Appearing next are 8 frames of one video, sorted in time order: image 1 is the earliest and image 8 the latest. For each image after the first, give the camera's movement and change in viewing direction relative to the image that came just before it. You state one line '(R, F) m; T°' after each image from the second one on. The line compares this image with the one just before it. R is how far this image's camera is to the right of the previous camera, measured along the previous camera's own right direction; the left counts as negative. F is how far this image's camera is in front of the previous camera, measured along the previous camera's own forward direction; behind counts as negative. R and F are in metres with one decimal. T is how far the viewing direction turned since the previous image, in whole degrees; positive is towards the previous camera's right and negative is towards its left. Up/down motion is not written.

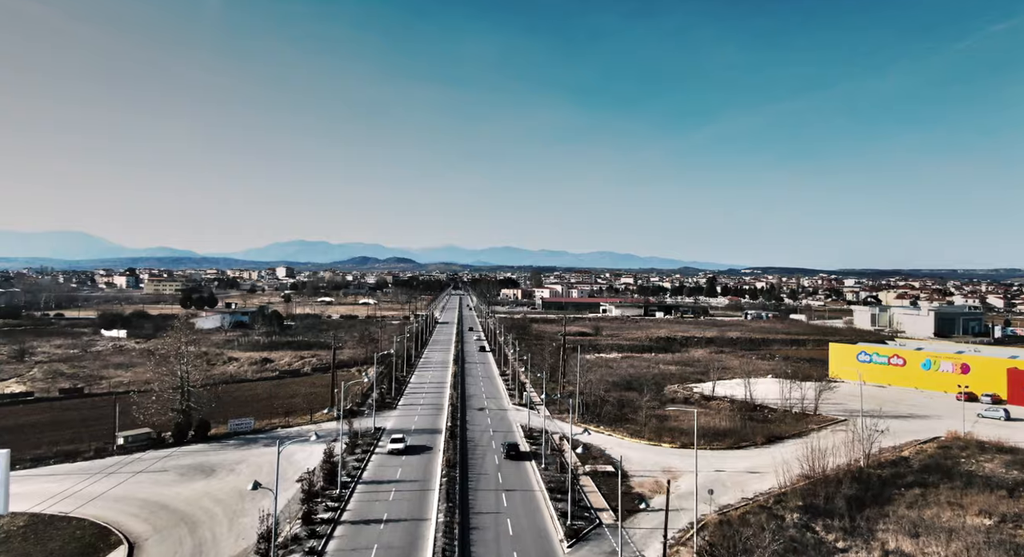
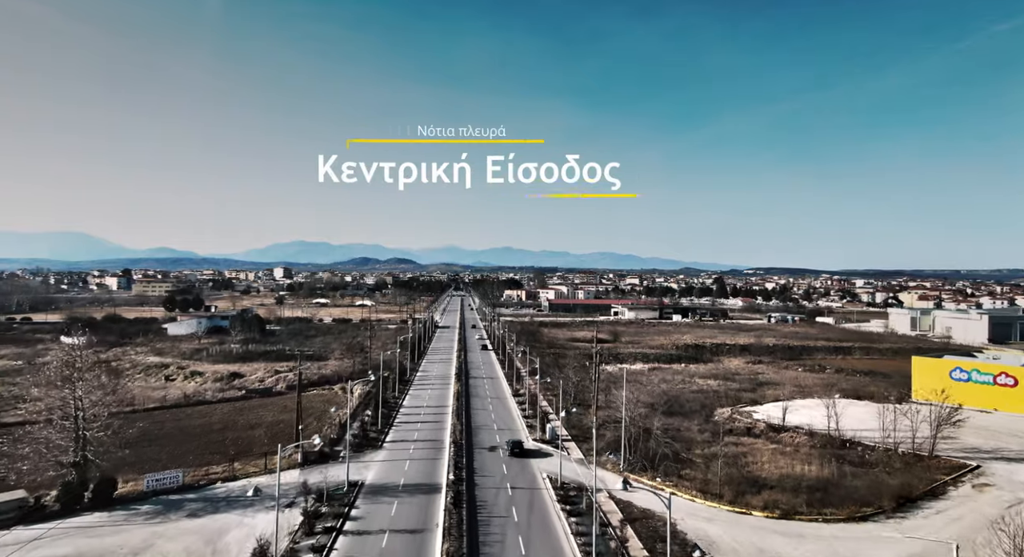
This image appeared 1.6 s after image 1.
(-1.0, +10.1) m; 0°
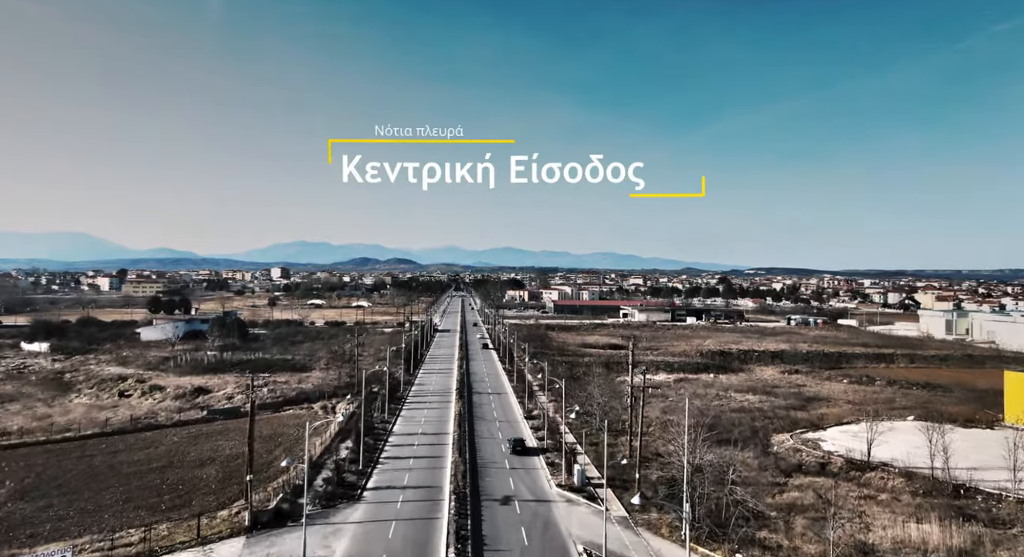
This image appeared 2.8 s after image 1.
(-0.7, +7.9) m; 0°
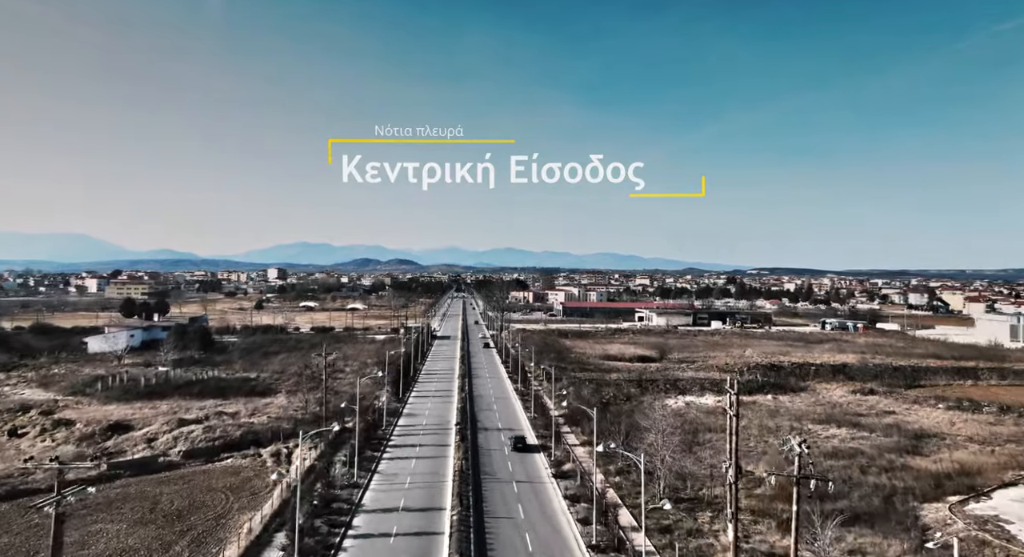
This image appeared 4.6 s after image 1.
(-0.9, +11.9) m; 0°
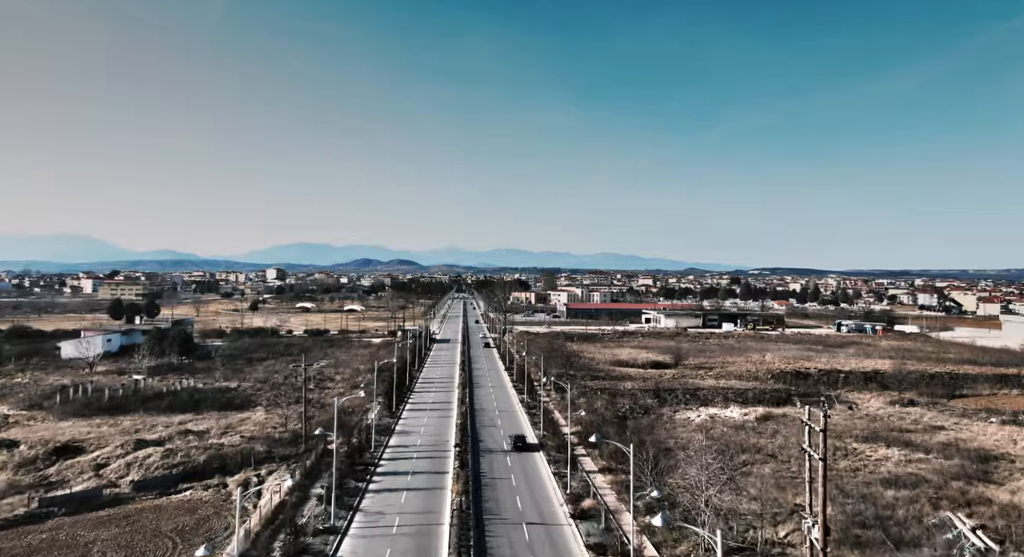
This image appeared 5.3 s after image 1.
(-0.3, +4.8) m; 0°
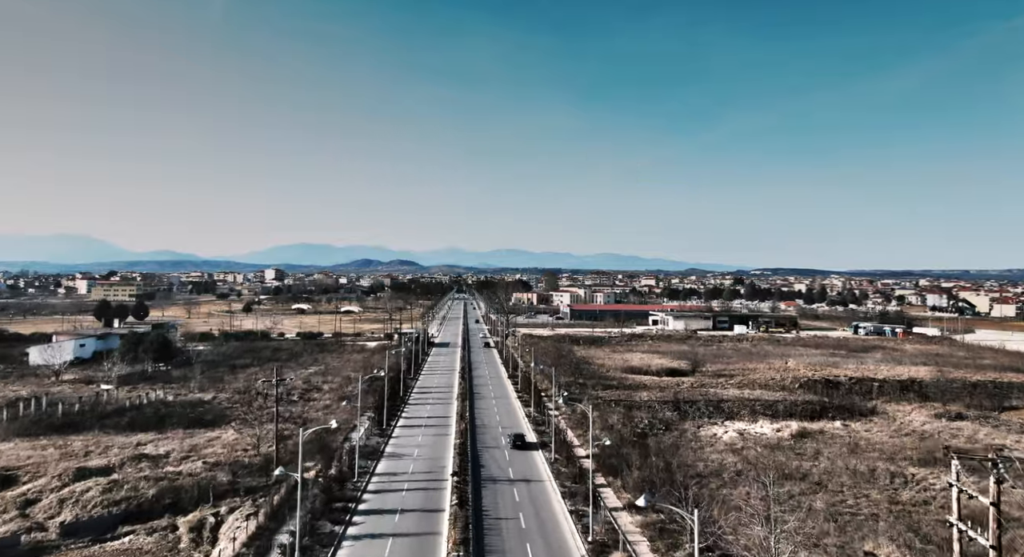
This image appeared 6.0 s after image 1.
(-0.3, +4.8) m; 0°
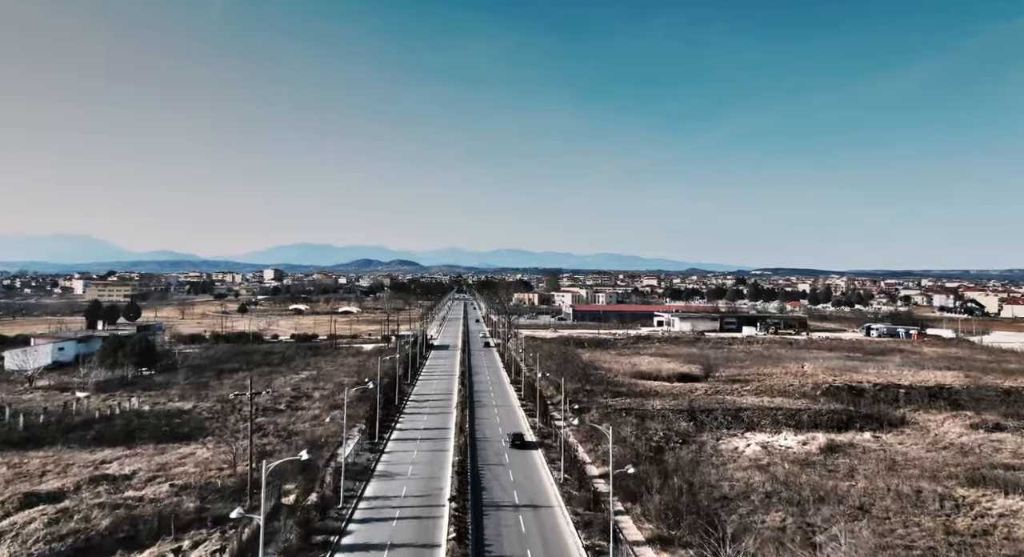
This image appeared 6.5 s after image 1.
(-0.2, +3.2) m; 0°
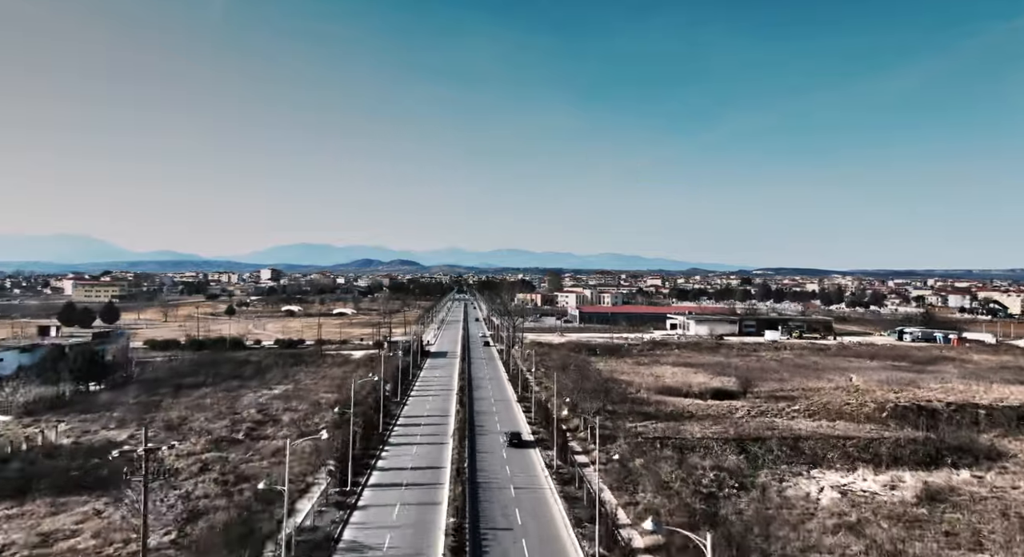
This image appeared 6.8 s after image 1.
(-0.5, +7.8) m; 0°
